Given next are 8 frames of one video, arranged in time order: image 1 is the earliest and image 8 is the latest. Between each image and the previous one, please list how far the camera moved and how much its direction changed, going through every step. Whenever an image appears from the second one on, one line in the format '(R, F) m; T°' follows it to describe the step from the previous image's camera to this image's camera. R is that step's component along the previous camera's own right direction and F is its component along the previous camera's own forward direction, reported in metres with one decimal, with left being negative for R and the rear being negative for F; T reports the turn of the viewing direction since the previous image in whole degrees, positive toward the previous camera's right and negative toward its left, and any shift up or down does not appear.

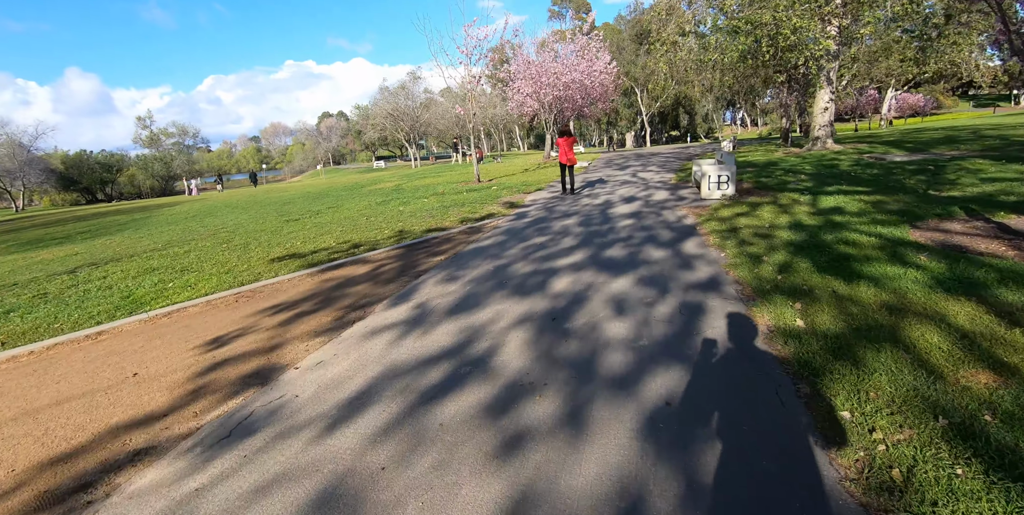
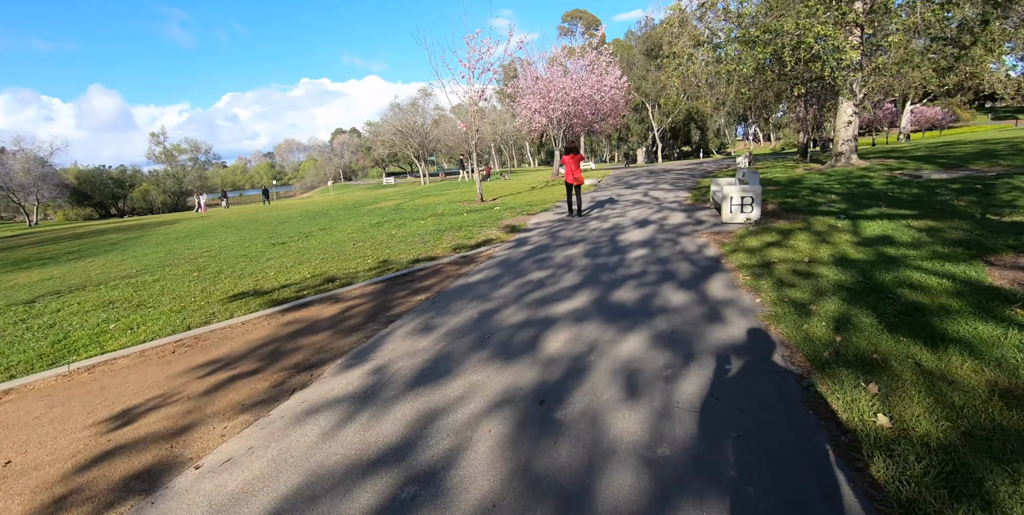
(+0.2, +1.0) m; -1°
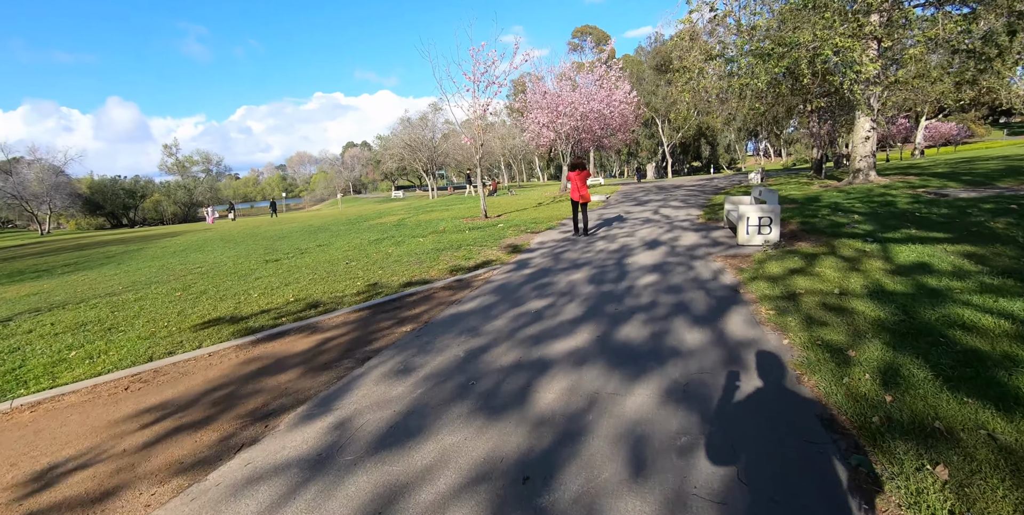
(+0.2, +0.6) m; -1°
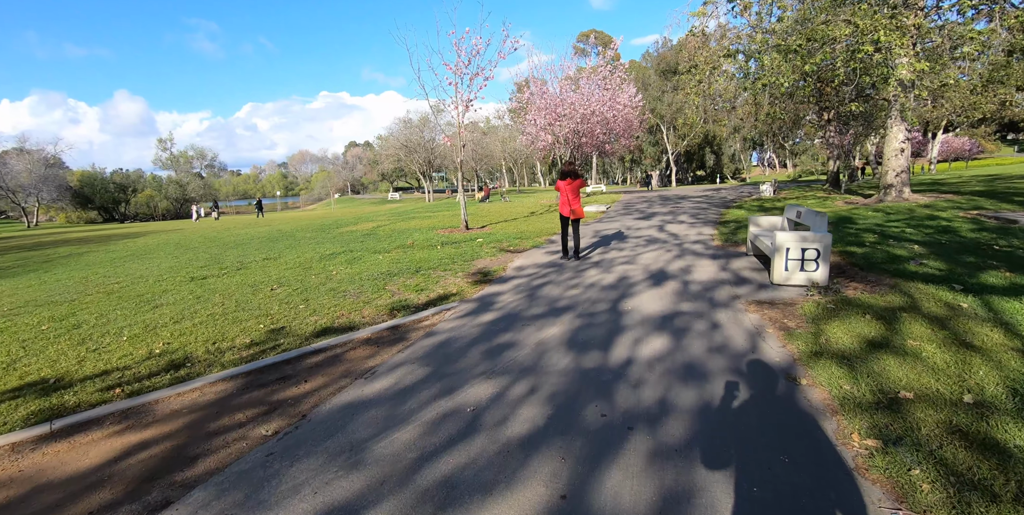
(+0.5, +2.0) m; 0°
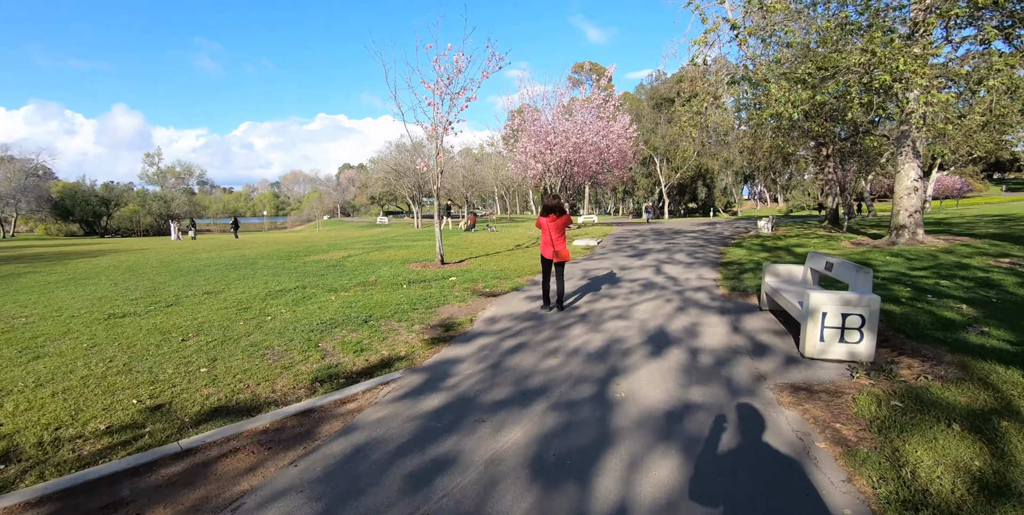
(+0.3, +1.3) m; +1°
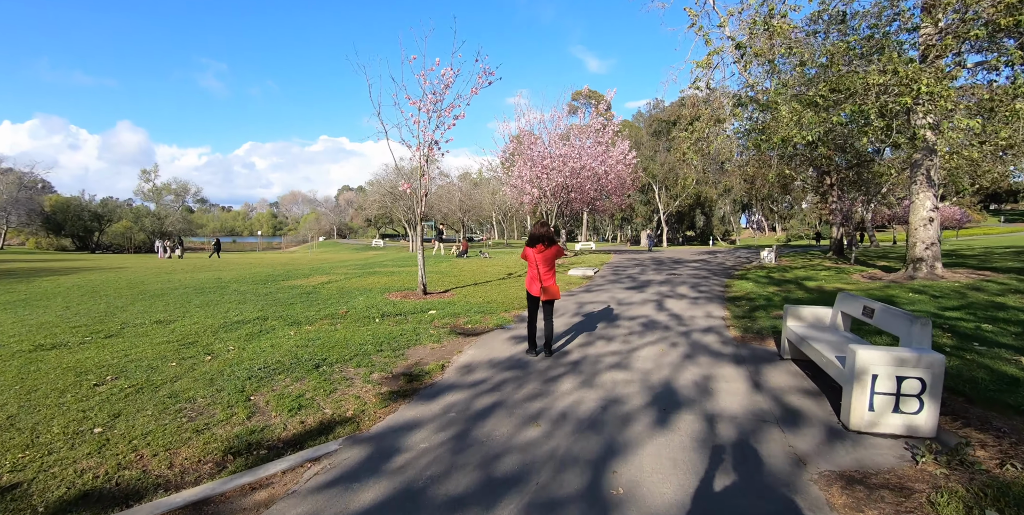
(+0.2, +0.9) m; 0°
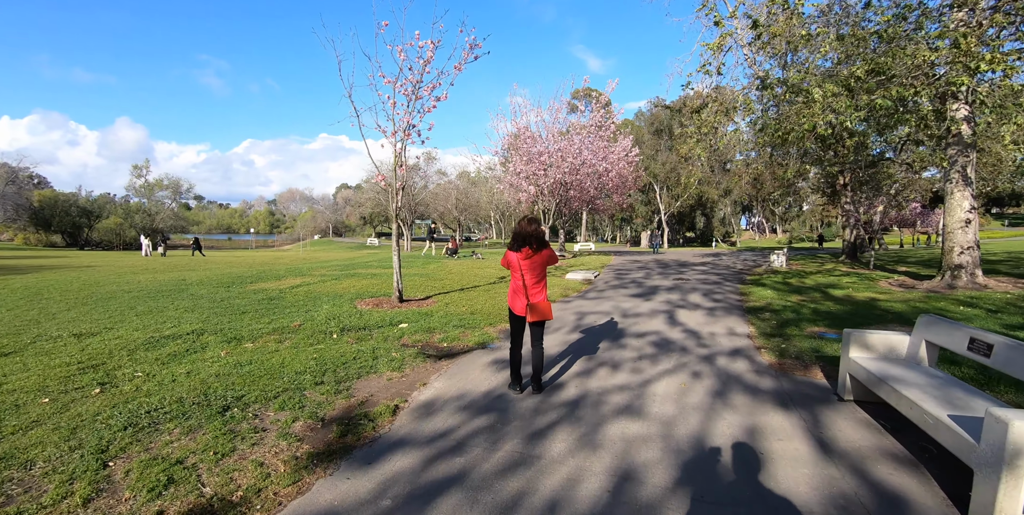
(+0.2, +1.4) m; 0°
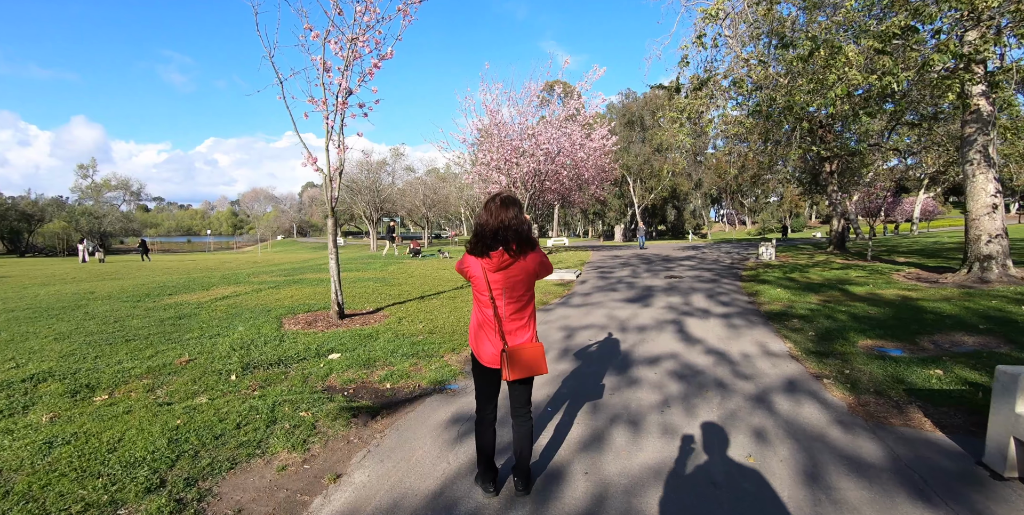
(+0.1, +1.8) m; +3°
